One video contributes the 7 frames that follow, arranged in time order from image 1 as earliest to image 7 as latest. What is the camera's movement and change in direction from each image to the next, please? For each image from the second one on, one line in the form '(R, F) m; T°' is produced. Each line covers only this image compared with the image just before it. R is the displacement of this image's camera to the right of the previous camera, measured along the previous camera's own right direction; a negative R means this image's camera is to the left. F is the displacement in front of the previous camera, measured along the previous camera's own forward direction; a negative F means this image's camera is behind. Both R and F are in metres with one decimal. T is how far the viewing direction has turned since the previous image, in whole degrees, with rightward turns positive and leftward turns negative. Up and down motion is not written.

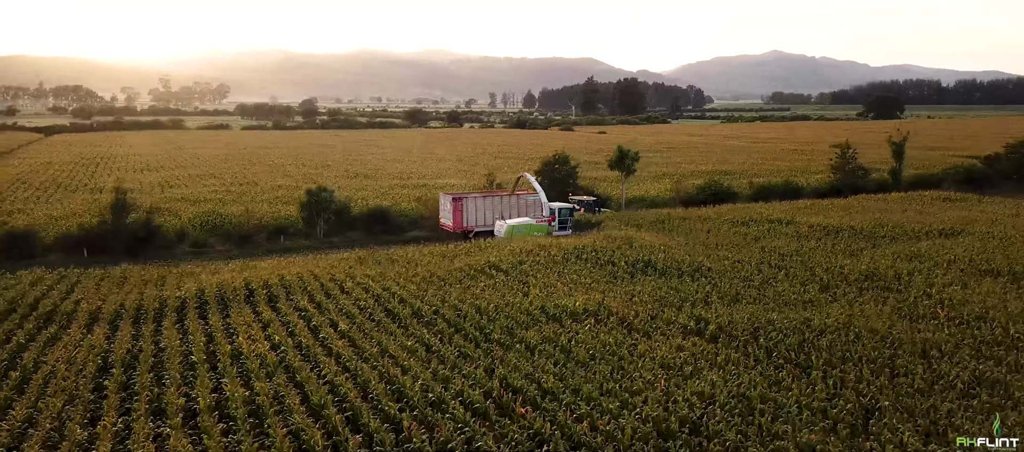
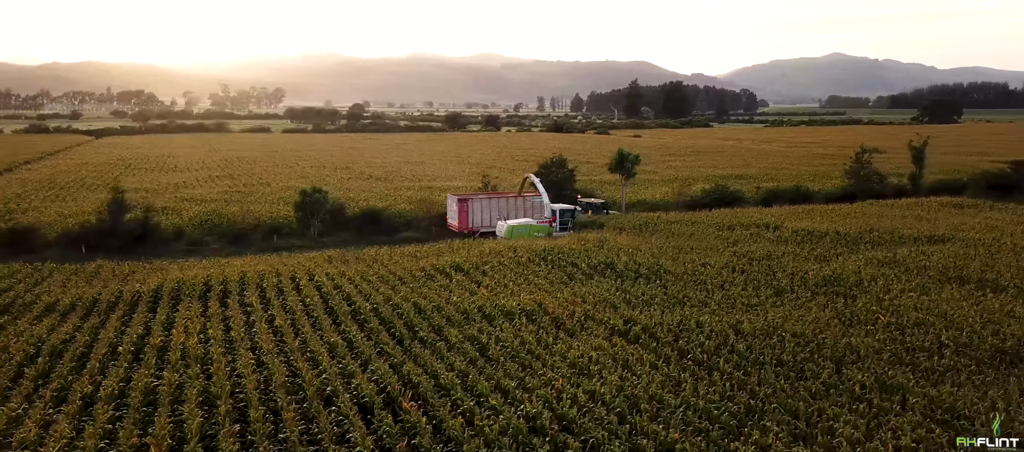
(+2.3, -0.1) m; -3°
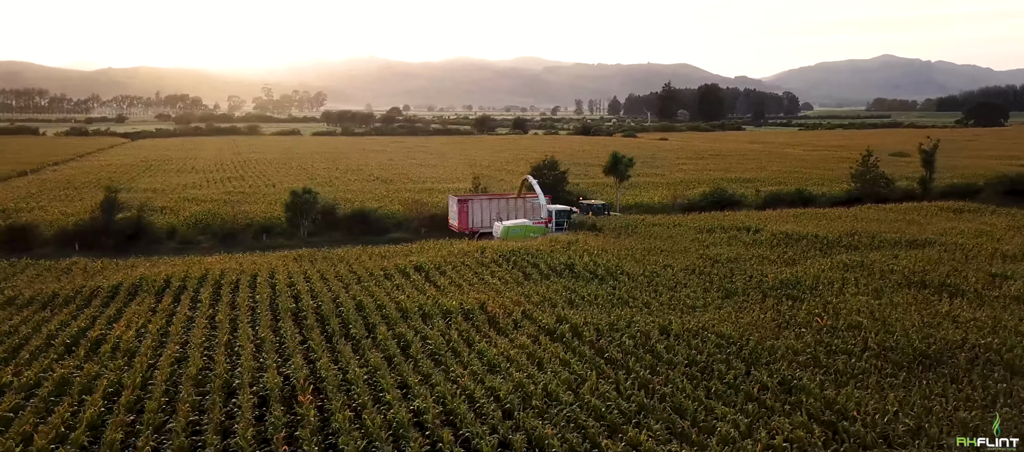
(+2.0, -0.1) m; -2°
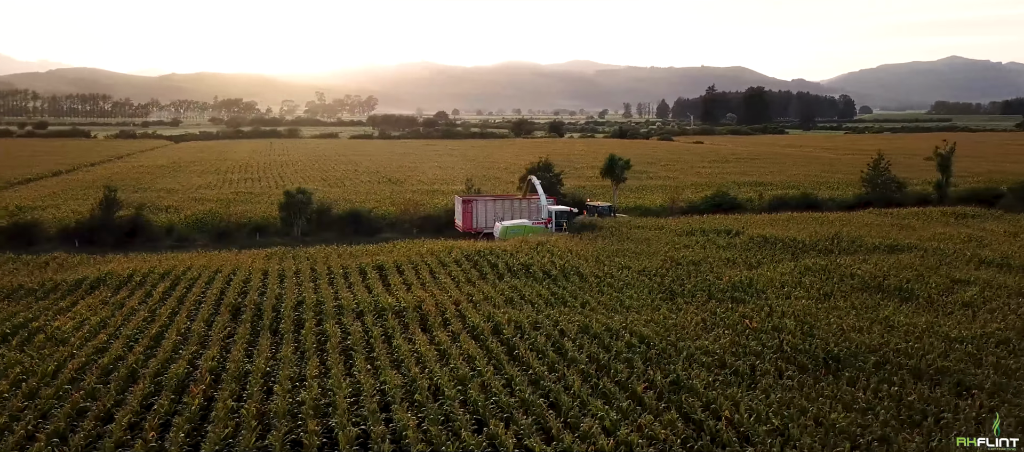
(+2.3, -0.1) m; -3°
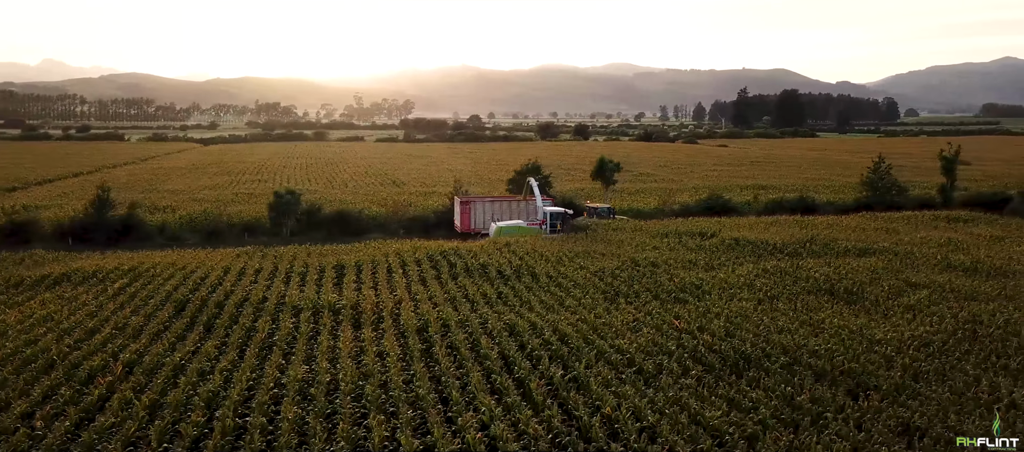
(+2.0, -0.1) m; -2°
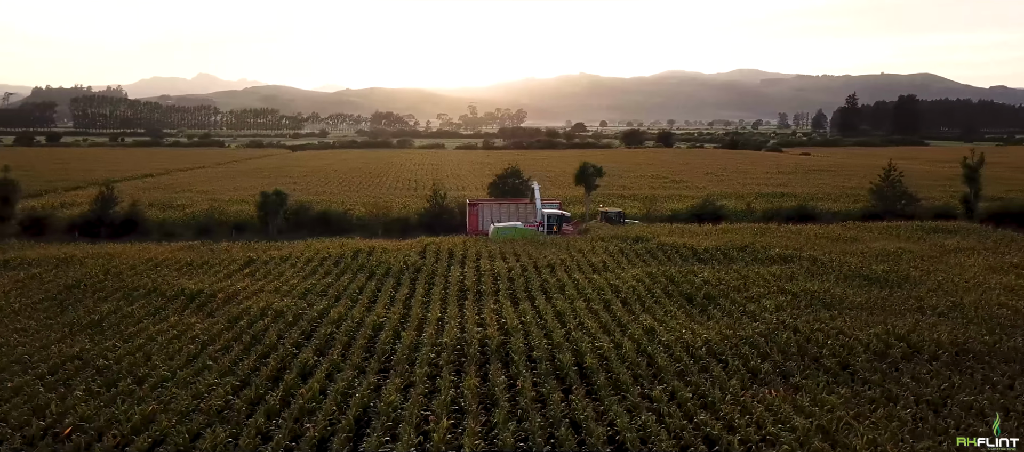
(+5.8, -0.3) m; -6°
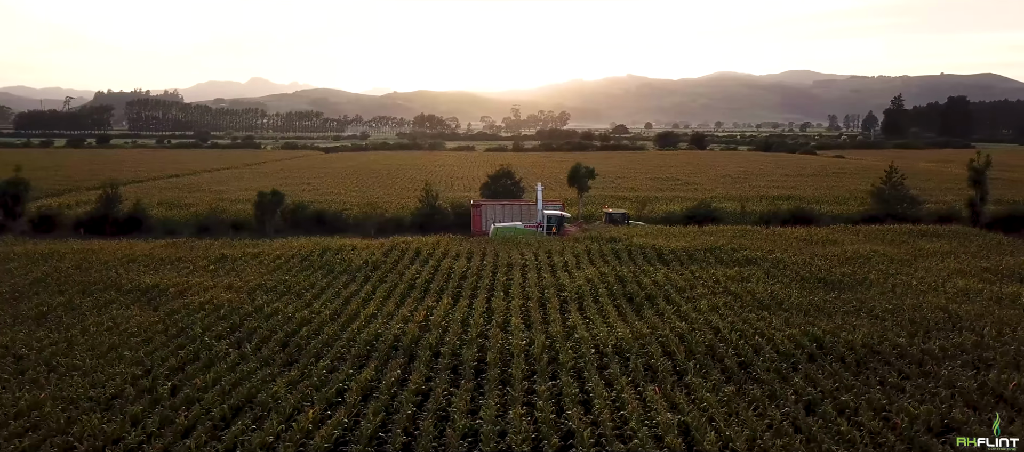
(+2.3, -0.2) m; -2°
